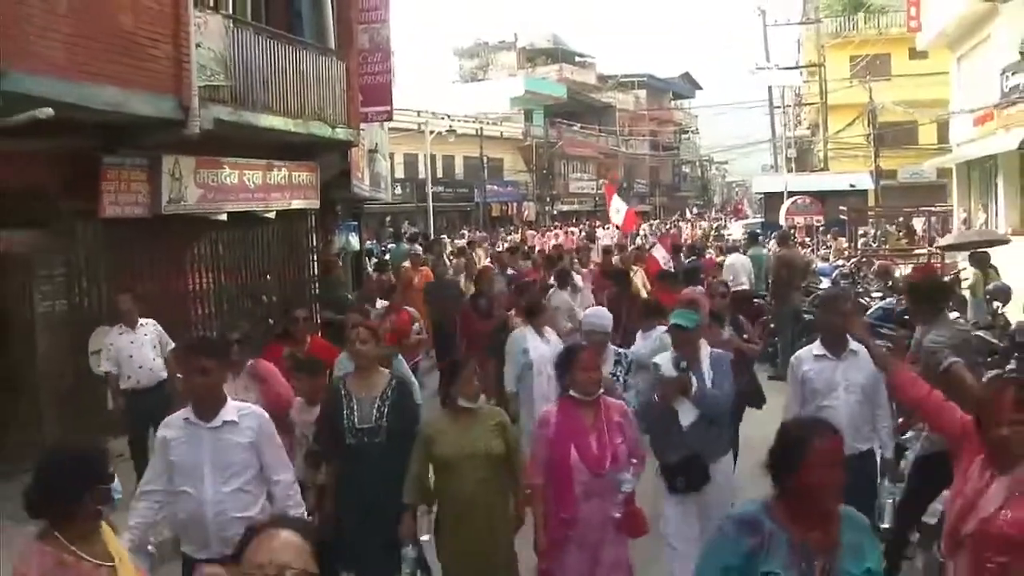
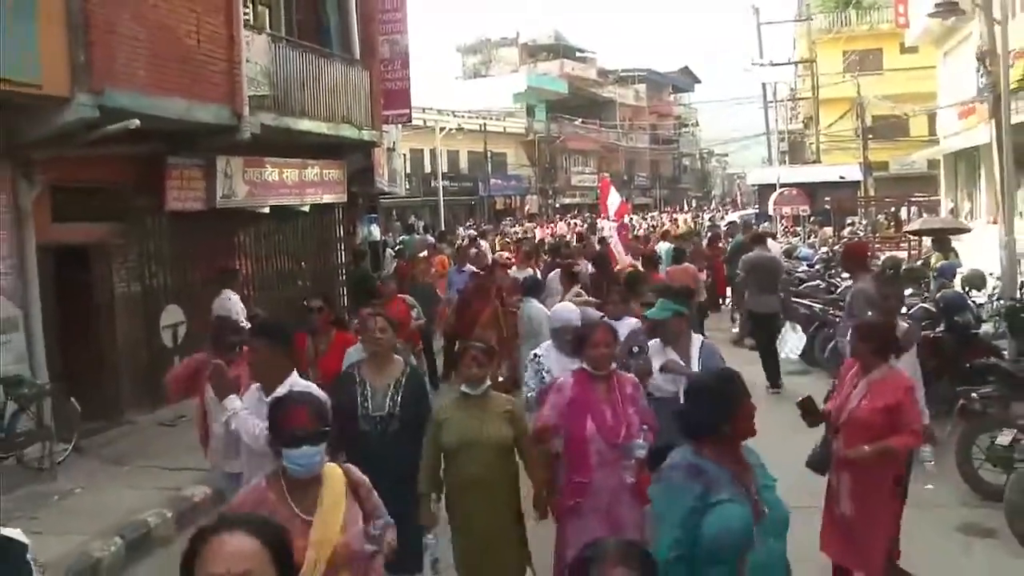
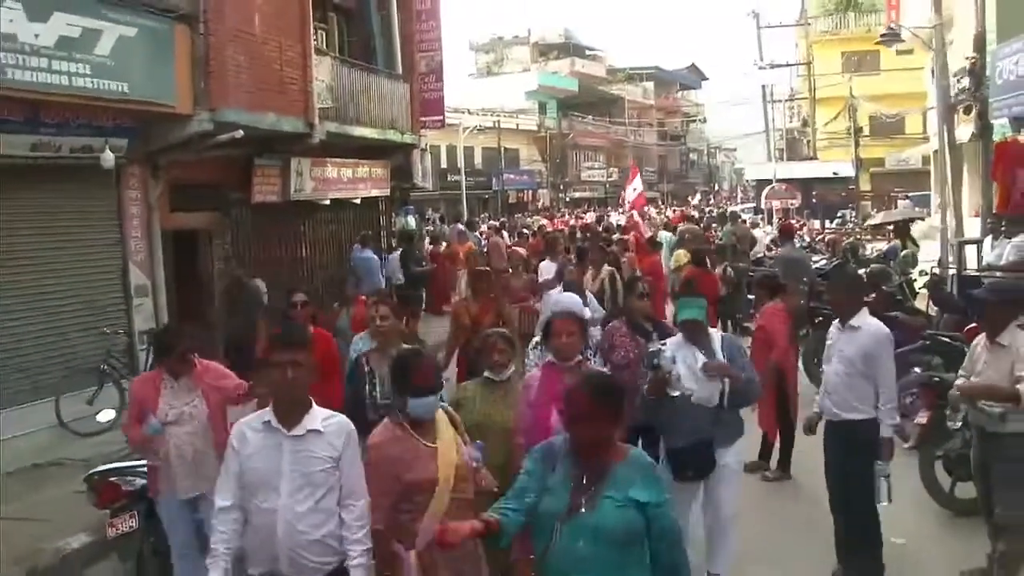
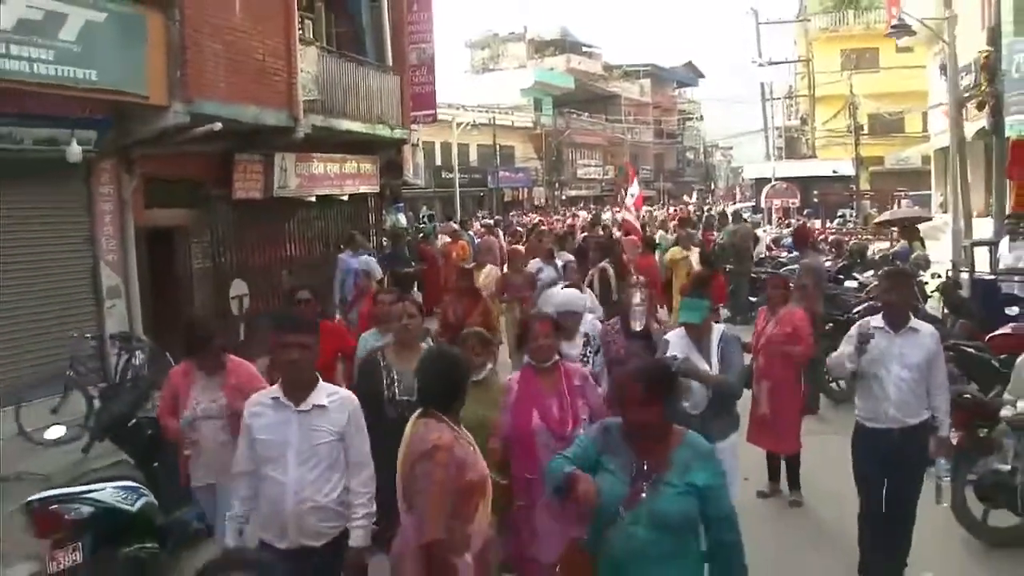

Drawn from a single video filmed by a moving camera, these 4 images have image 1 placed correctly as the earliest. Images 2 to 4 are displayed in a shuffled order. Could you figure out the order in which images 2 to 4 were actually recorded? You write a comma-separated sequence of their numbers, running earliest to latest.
2, 4, 3
